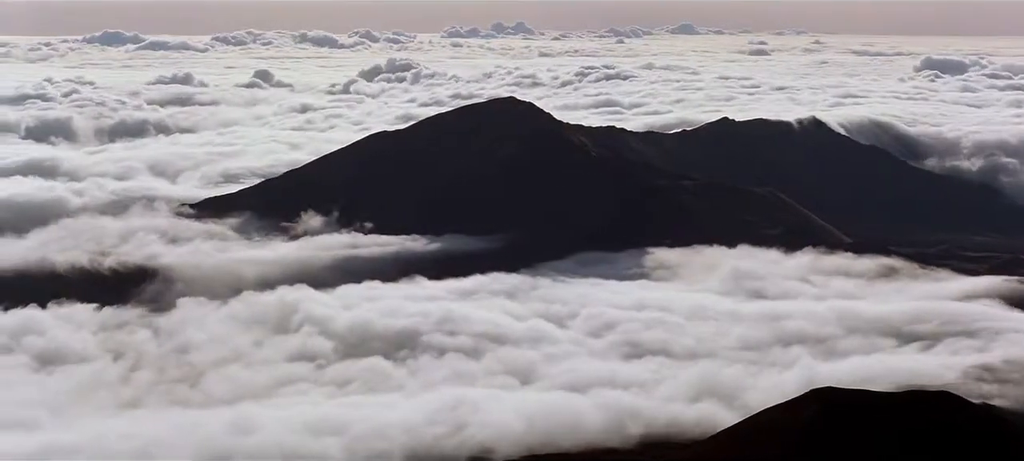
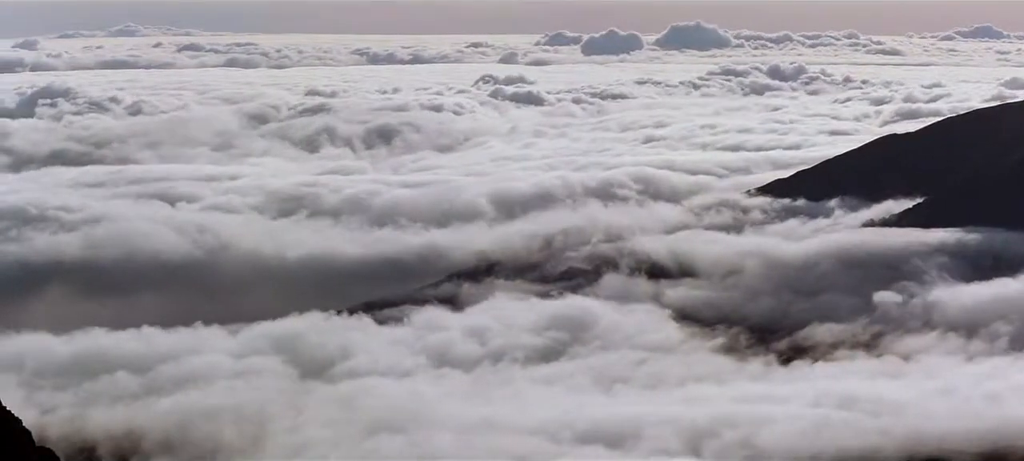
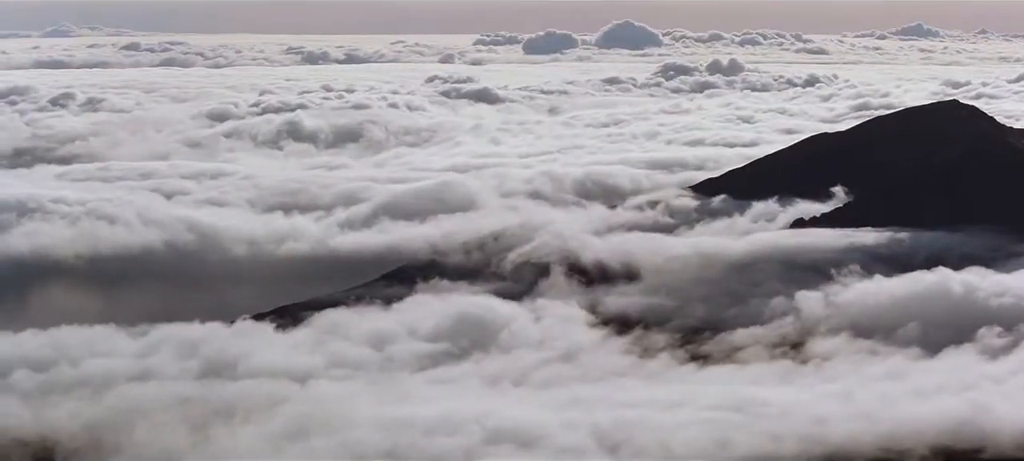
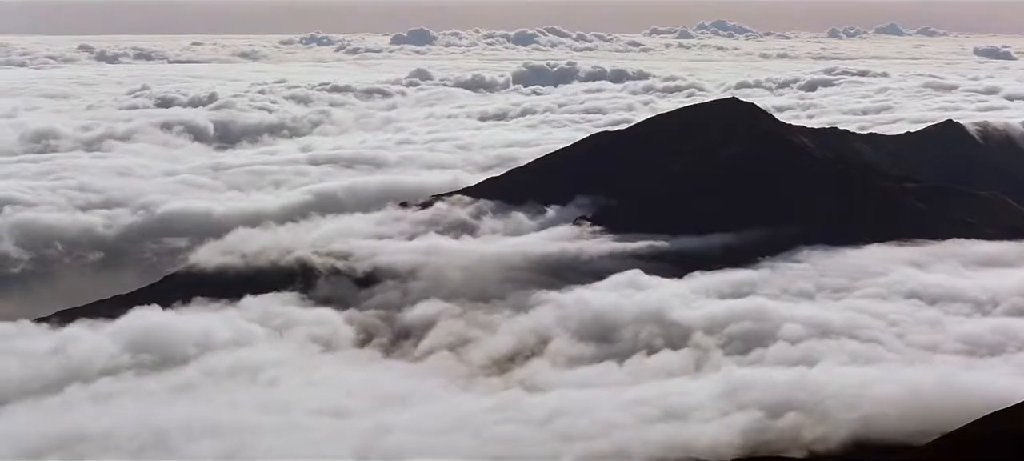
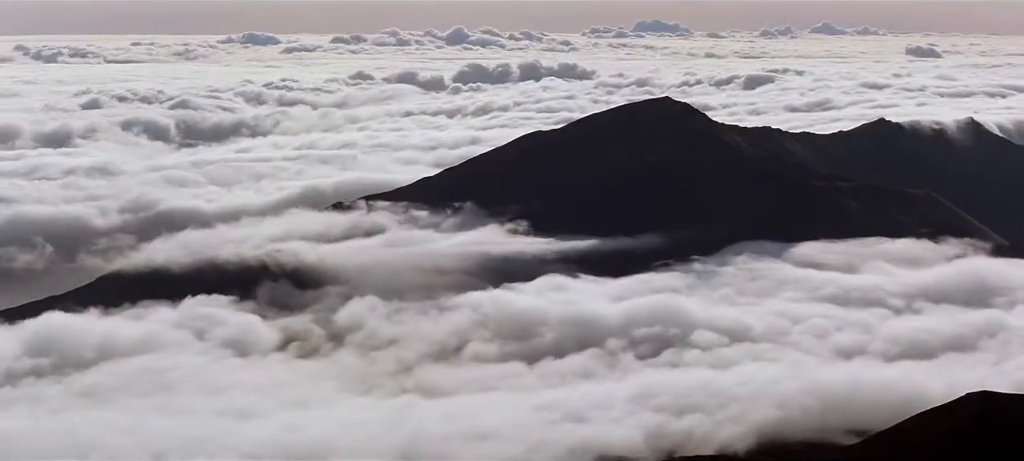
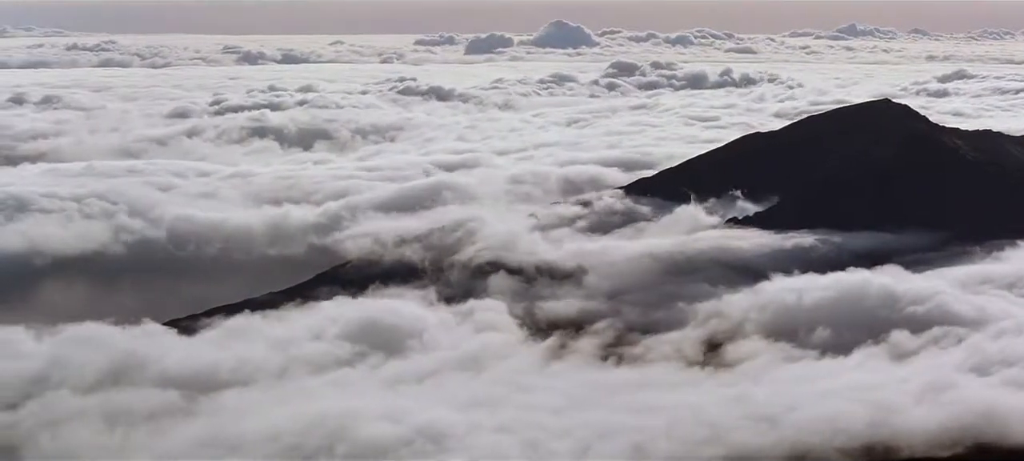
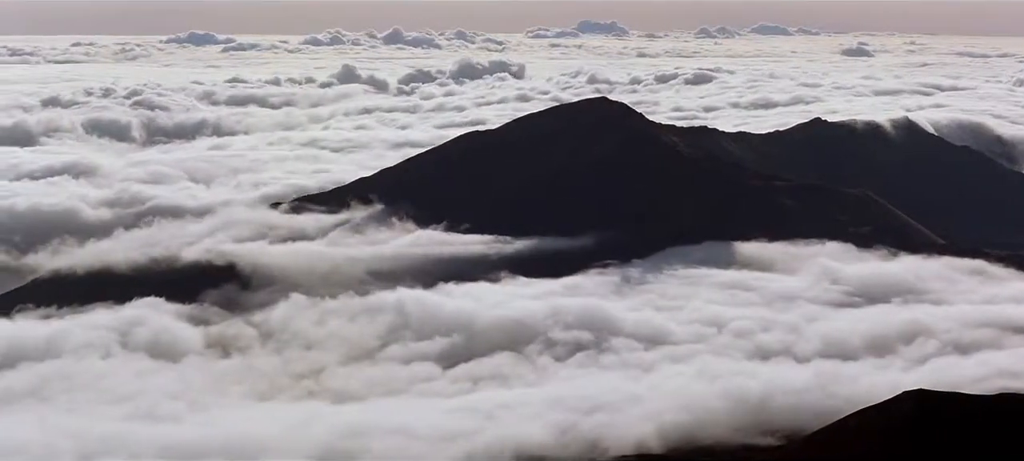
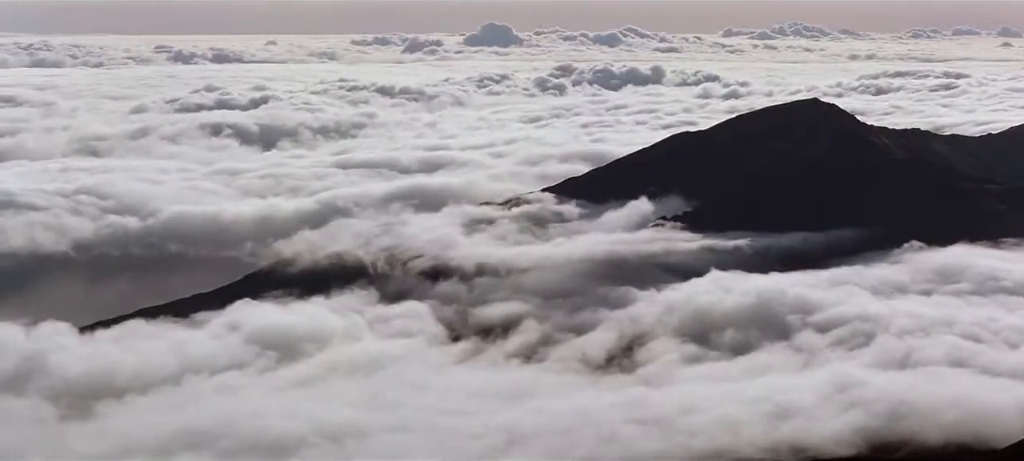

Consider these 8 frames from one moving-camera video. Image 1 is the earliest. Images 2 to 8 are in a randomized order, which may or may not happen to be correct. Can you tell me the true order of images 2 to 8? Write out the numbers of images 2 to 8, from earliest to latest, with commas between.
7, 5, 4, 8, 6, 3, 2
